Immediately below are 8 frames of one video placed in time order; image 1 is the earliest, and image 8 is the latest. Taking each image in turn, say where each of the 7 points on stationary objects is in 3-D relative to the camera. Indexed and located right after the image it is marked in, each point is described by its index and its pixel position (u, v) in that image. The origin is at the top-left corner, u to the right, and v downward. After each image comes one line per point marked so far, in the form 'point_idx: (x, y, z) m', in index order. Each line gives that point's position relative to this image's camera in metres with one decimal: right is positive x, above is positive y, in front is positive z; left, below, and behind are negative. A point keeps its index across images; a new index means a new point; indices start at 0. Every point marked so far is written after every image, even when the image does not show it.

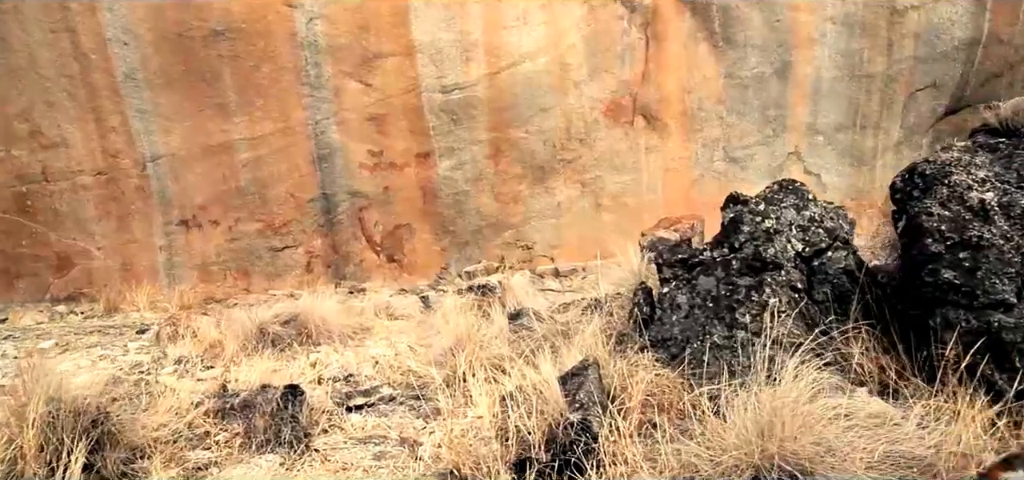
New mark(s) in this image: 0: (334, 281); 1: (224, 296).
0: (-2.1, -0.5, +8.4) m
1: (-3.3, -0.6, +8.2) m
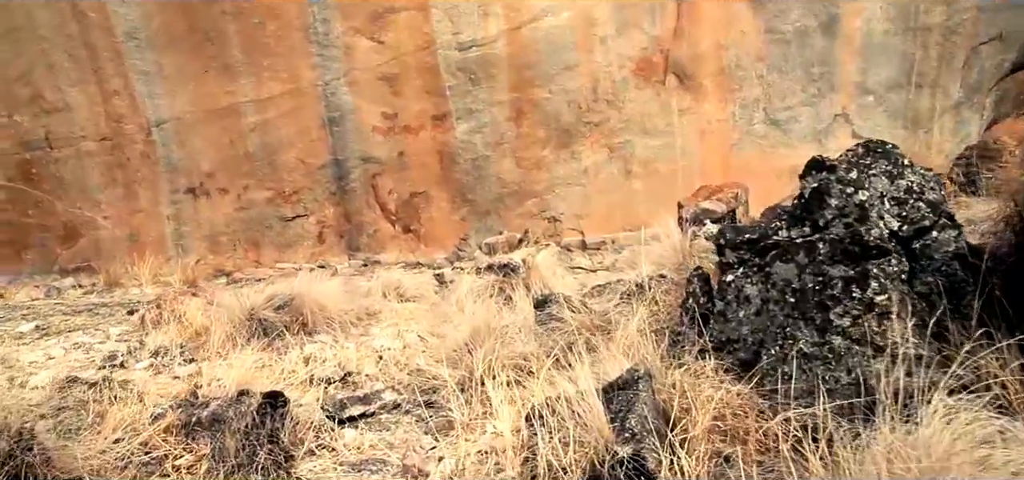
0: (-1.8, -0.1, +7.9) m
1: (-3.0, -0.3, +7.8) m
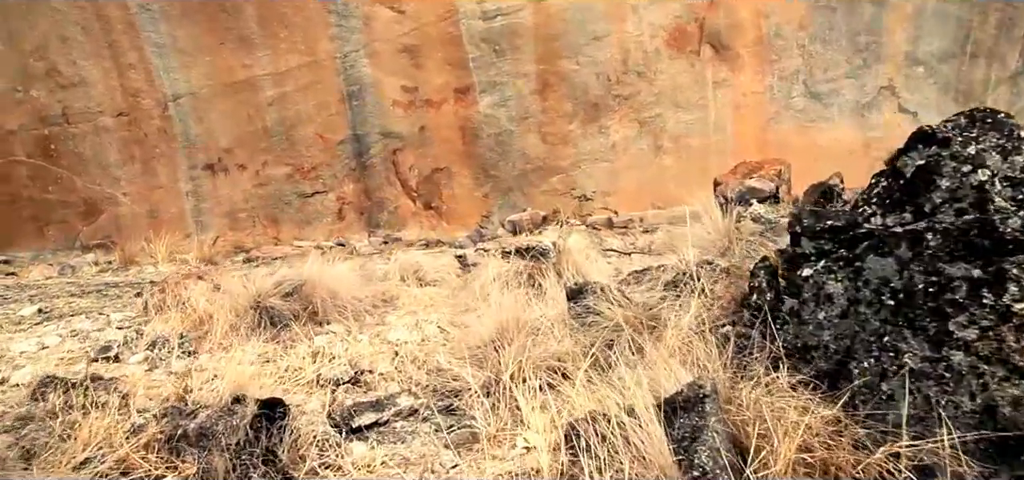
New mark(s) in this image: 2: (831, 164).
0: (-1.6, +0.1, +7.7) m
1: (-2.7, 0.0, +7.6) m
2: (+3.4, +0.8, +7.5) m
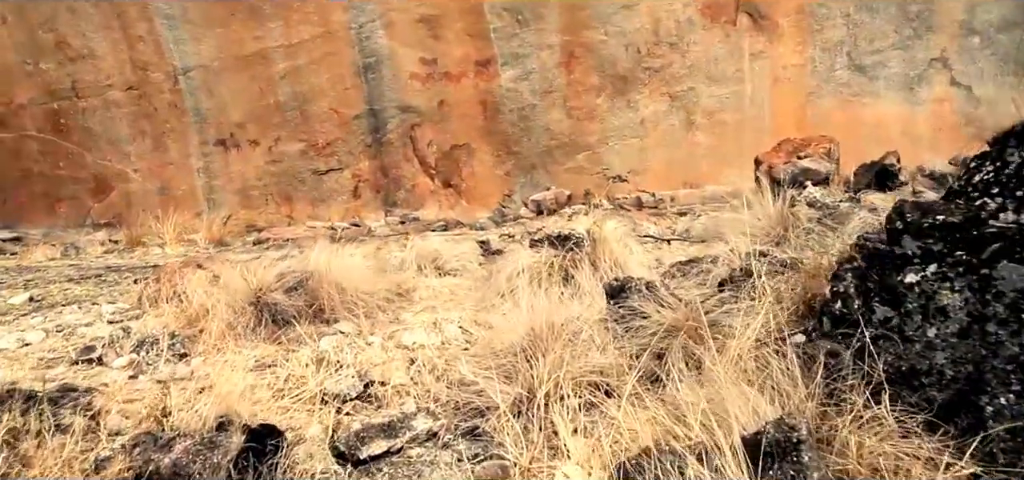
0: (-1.3, +0.3, +7.4) m
1: (-2.5, +0.2, +7.3) m
2: (+3.6, +1.0, +7.1) m
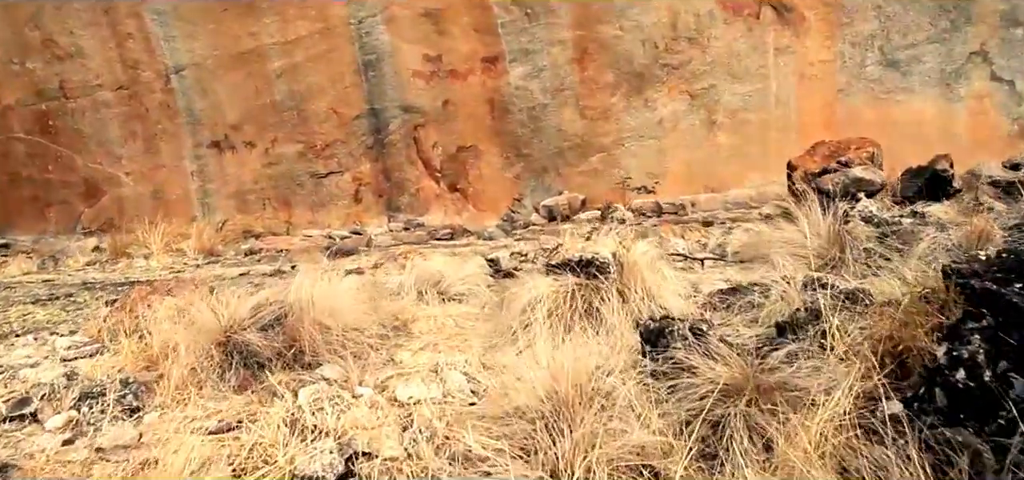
0: (-1.2, +0.2, +7.0) m
1: (-2.4, +0.1, +6.9) m
2: (+3.7, +0.9, +6.6) m
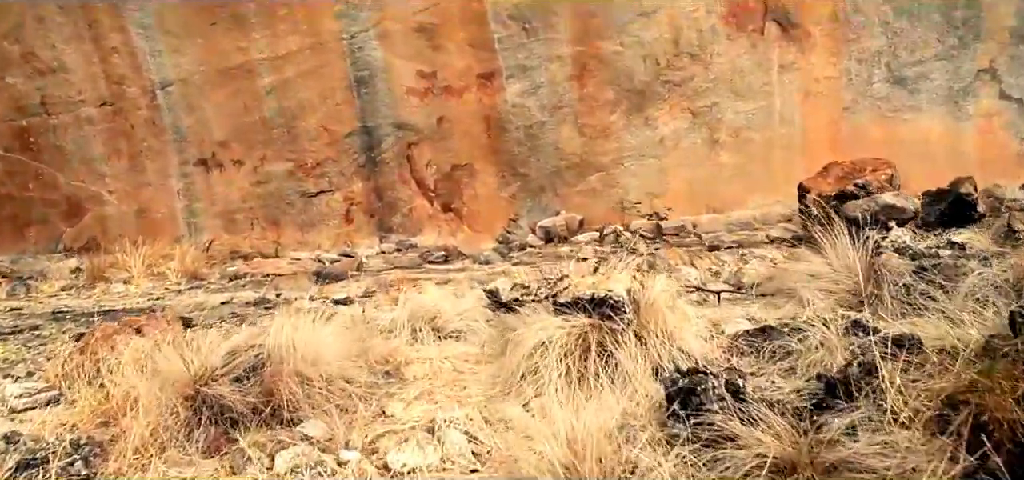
0: (-1.3, 0.0, +6.7) m
1: (-2.4, -0.1, +6.7) m
2: (+3.7, +0.7, +6.4) m
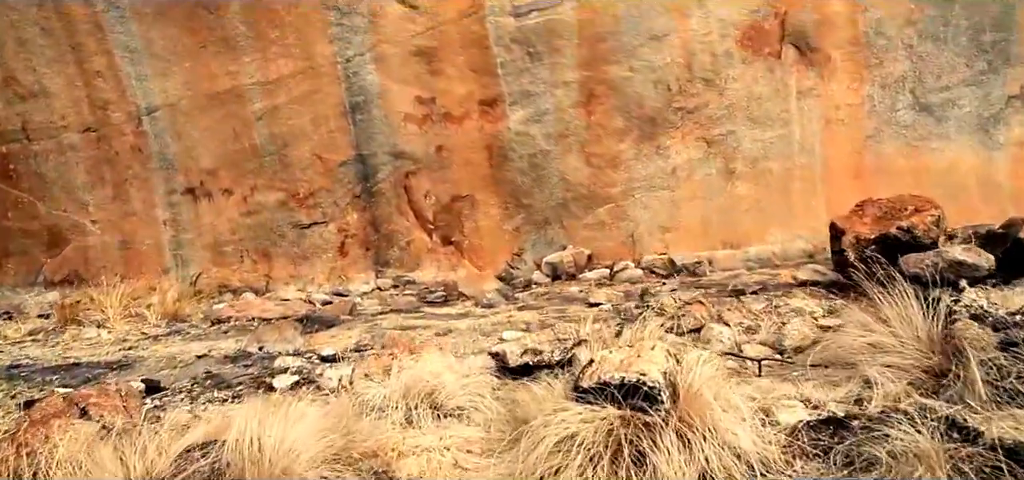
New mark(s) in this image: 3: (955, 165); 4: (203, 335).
0: (-1.2, -0.3, +6.3) m
1: (-2.4, -0.4, +6.3) m
2: (+3.7, +0.4, +6.1) m
3: (+3.8, +0.6, +6.1) m
4: (-2.0, -0.6, +4.6) m
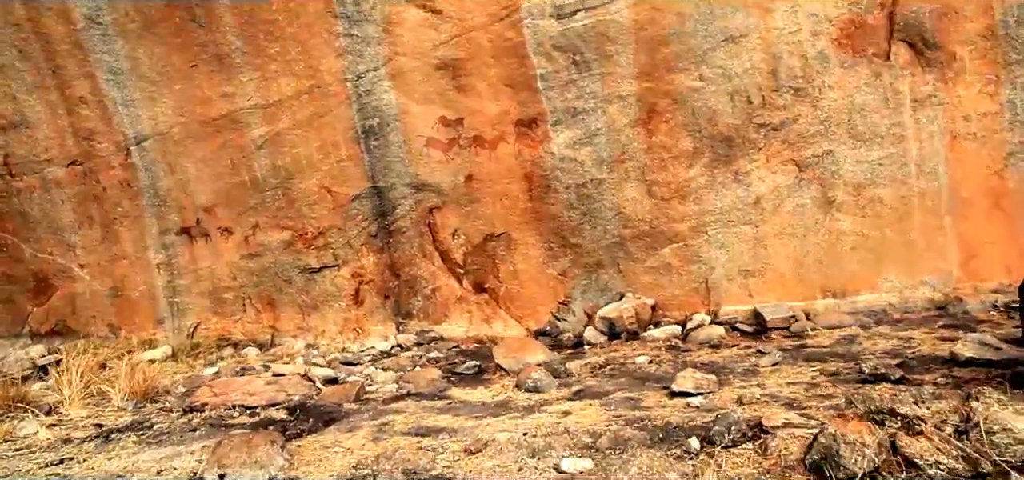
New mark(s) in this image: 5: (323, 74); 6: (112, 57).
0: (-0.9, -0.7, +5.2) m
1: (-2.1, -0.8, +5.2) m
2: (+4.0, +0.1, +4.8) m
3: (+4.1, +0.4, +4.8) m
4: (-1.7, -1.0, +3.6) m
5: (-1.4, +1.2, +5.2) m
6: (-3.1, +1.4, +5.2) m
